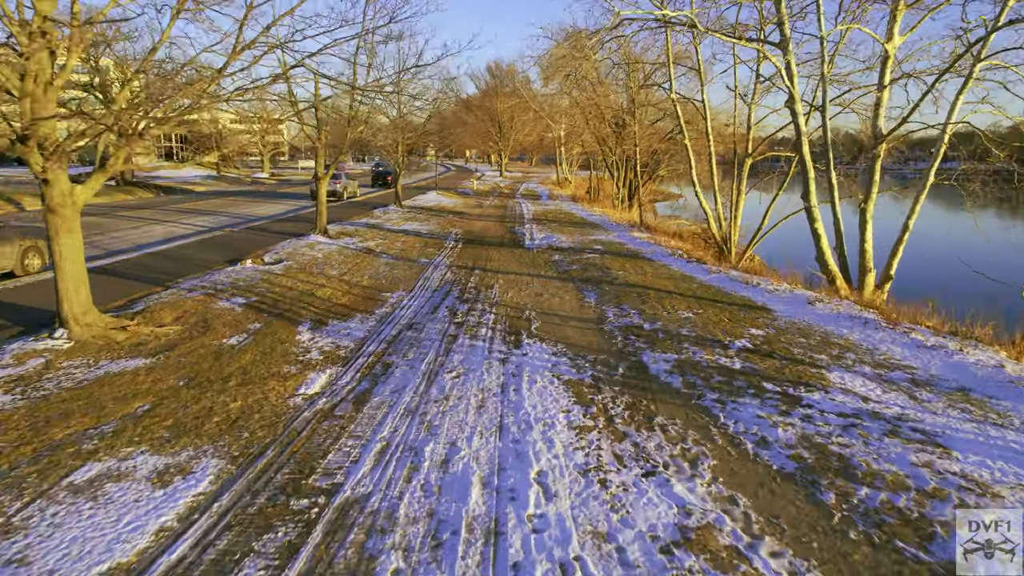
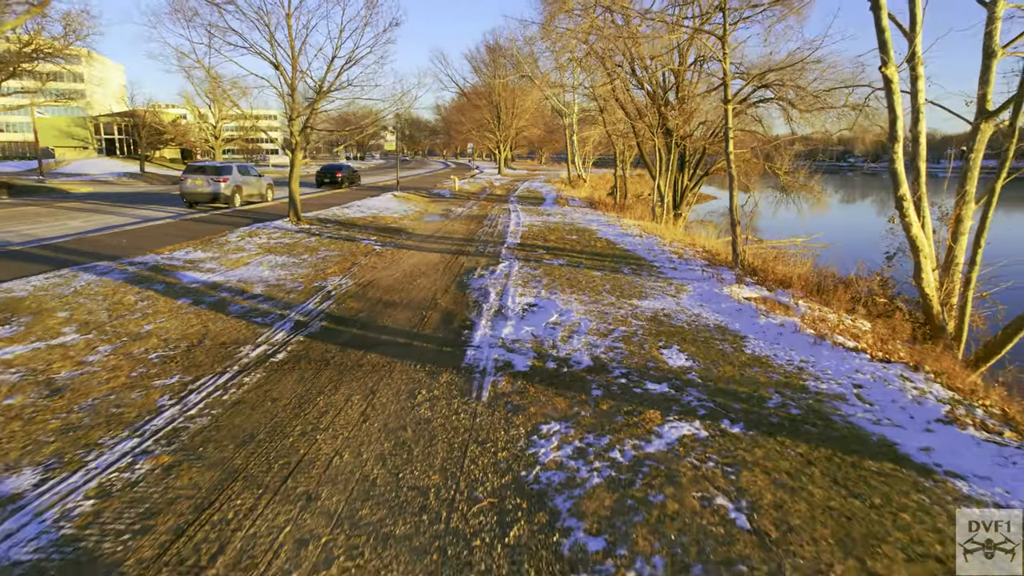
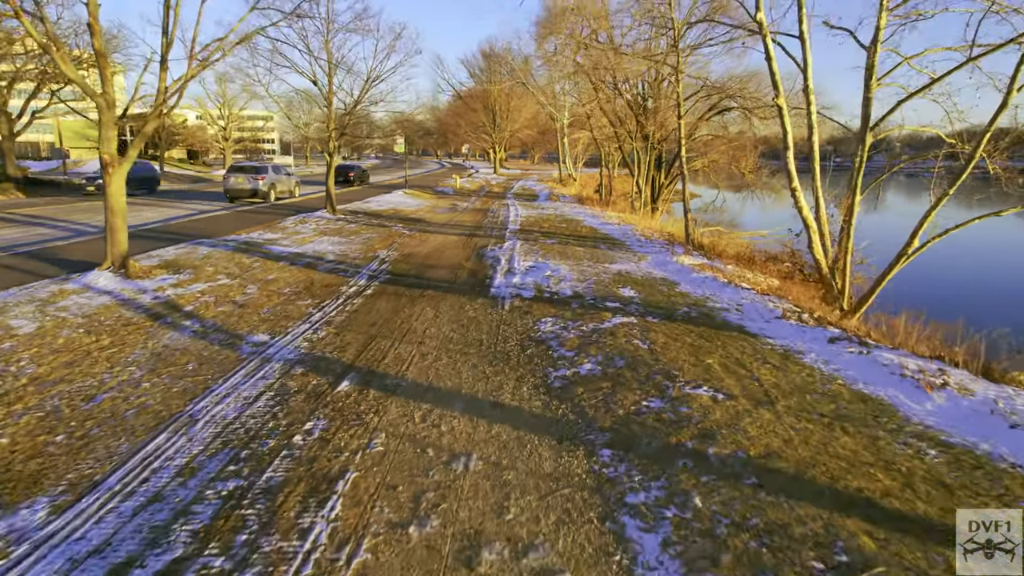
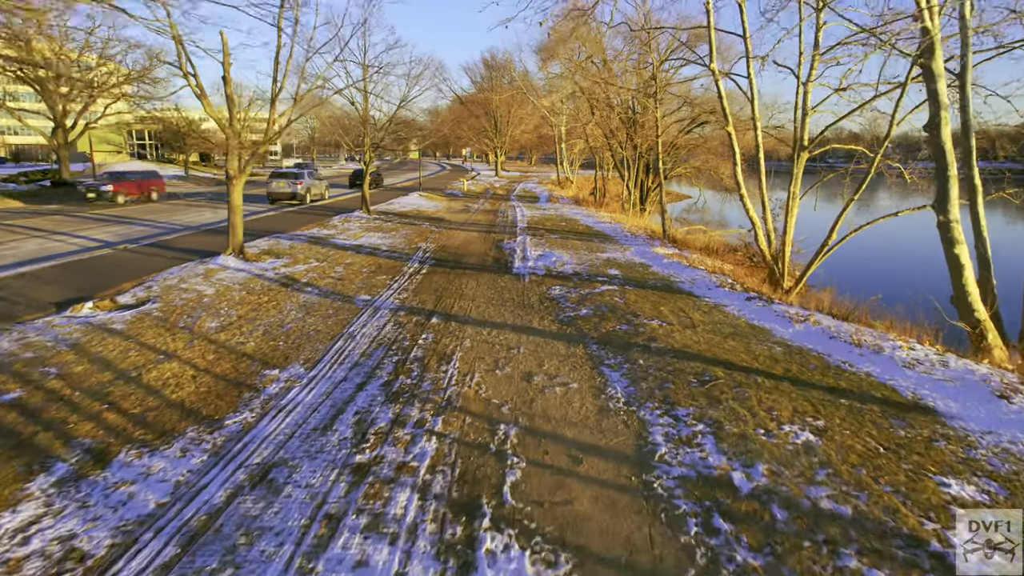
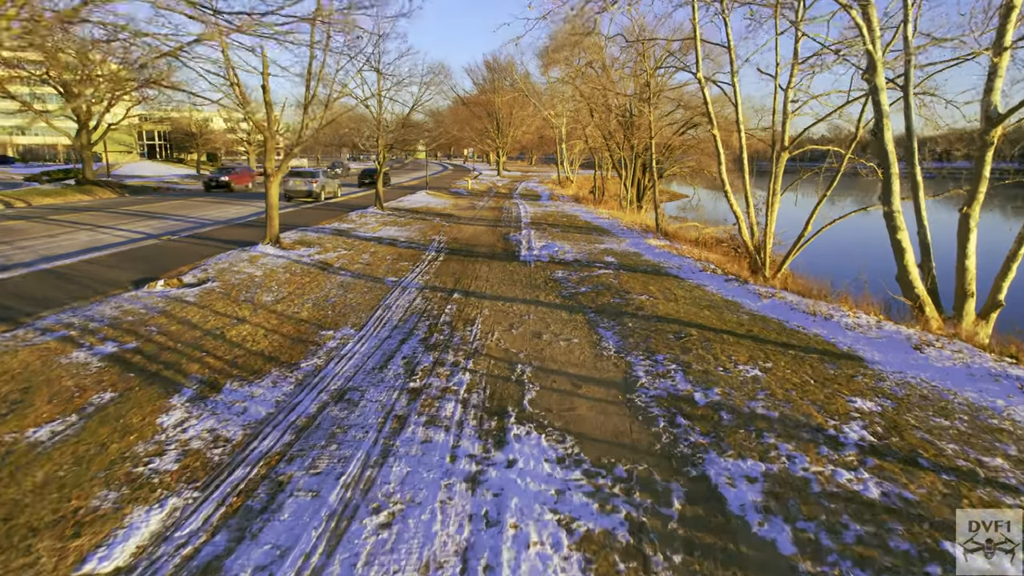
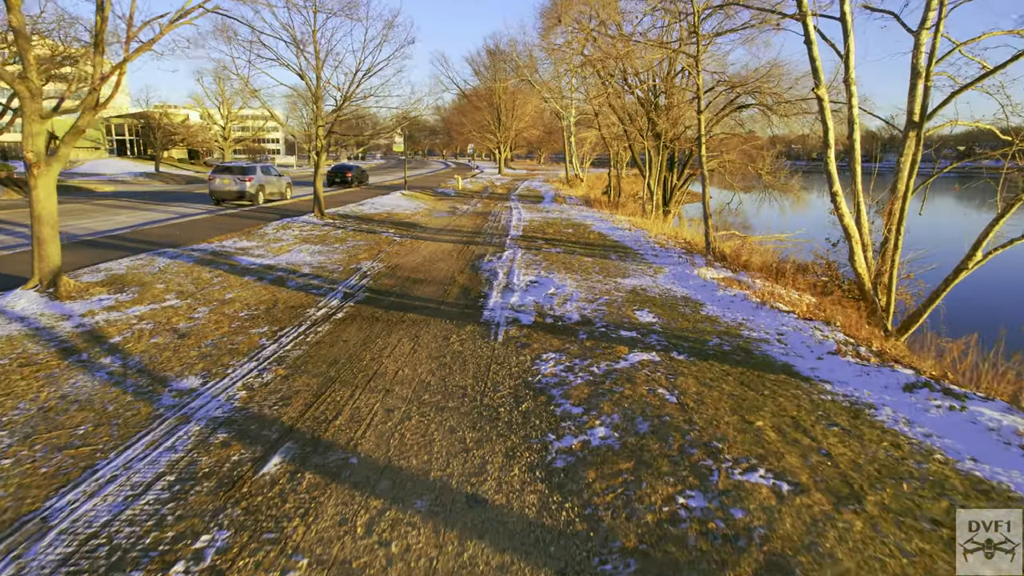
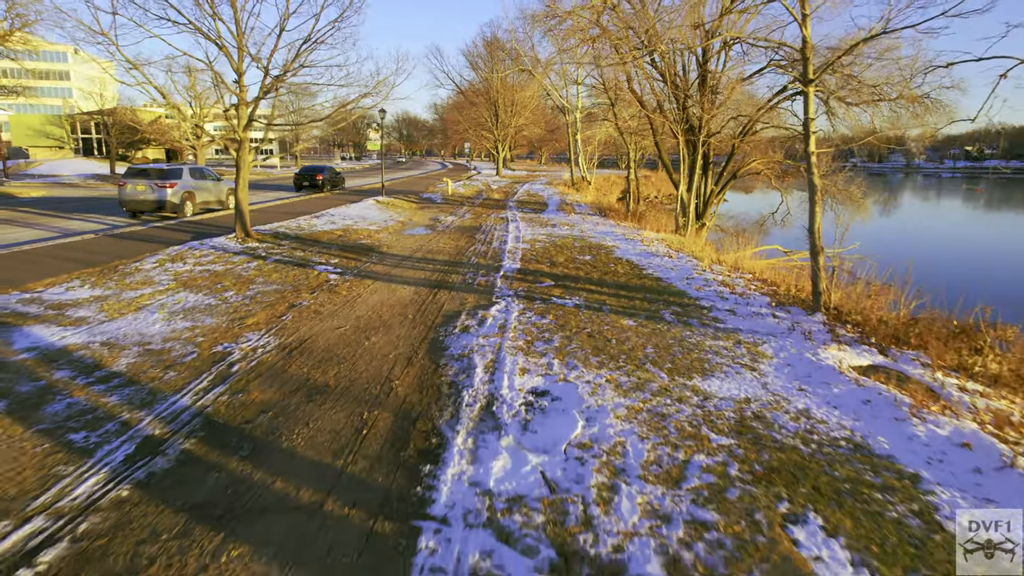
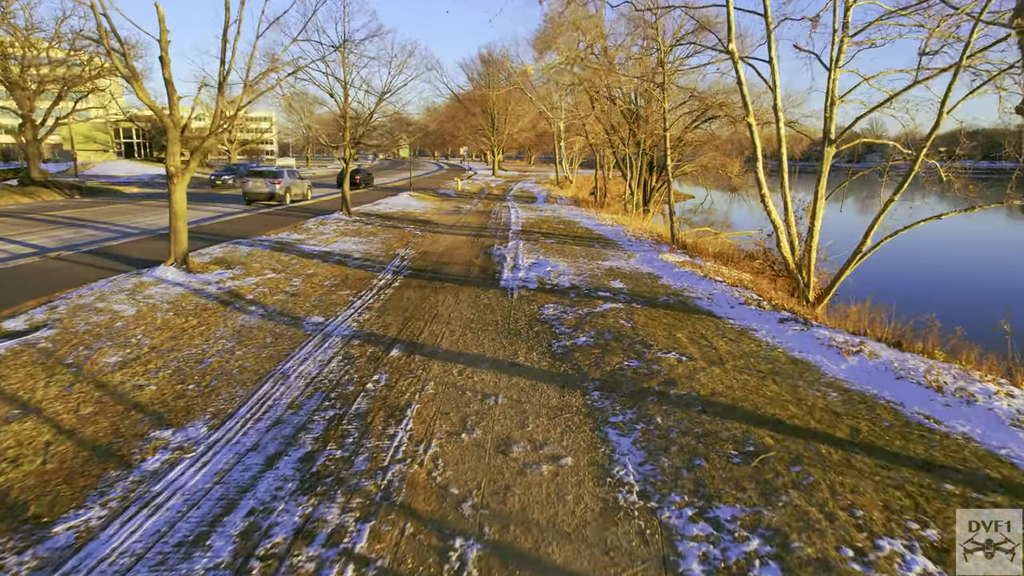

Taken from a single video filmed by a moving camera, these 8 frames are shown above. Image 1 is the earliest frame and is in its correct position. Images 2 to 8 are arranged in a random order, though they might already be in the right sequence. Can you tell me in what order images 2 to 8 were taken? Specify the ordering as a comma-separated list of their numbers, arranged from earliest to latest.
5, 4, 8, 3, 6, 2, 7
